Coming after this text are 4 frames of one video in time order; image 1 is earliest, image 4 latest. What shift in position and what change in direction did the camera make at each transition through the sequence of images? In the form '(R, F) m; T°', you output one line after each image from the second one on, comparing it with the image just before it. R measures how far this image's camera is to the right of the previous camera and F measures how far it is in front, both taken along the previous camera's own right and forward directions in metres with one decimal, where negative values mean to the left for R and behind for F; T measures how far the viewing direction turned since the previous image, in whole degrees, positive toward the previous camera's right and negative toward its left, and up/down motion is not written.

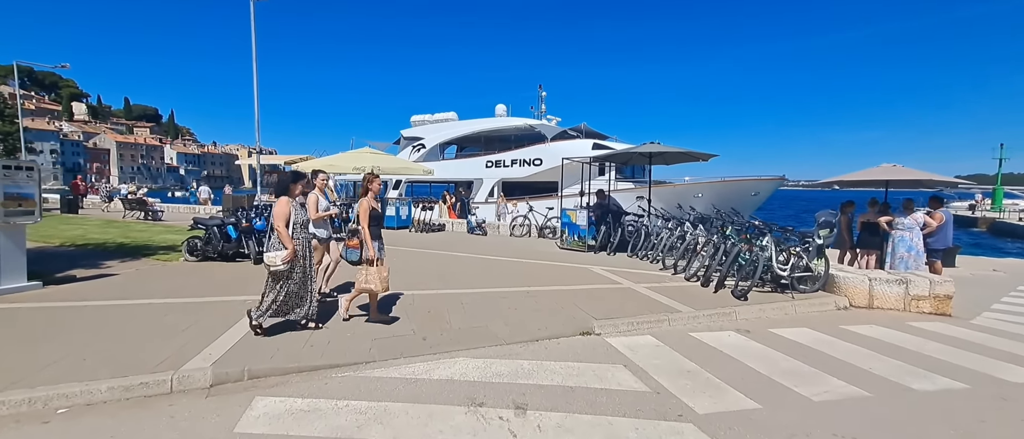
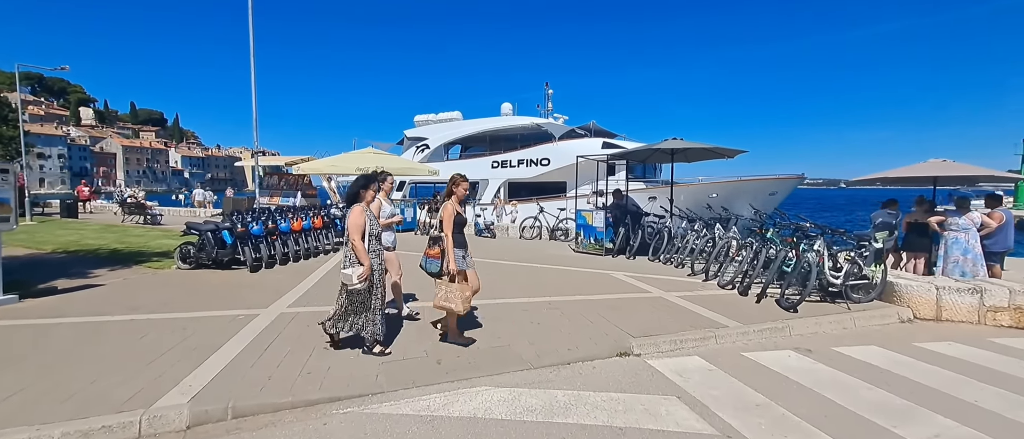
(-0.2, +0.6) m; -1°
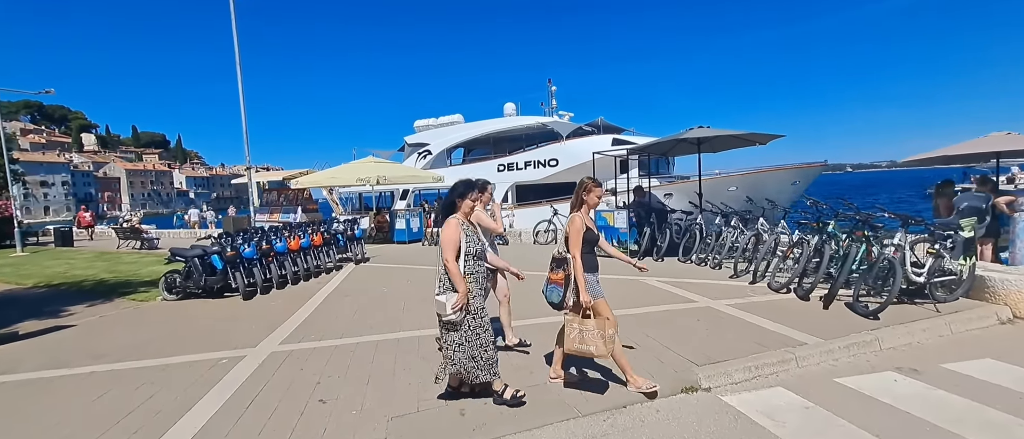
(-0.2, +0.8) m; -1°
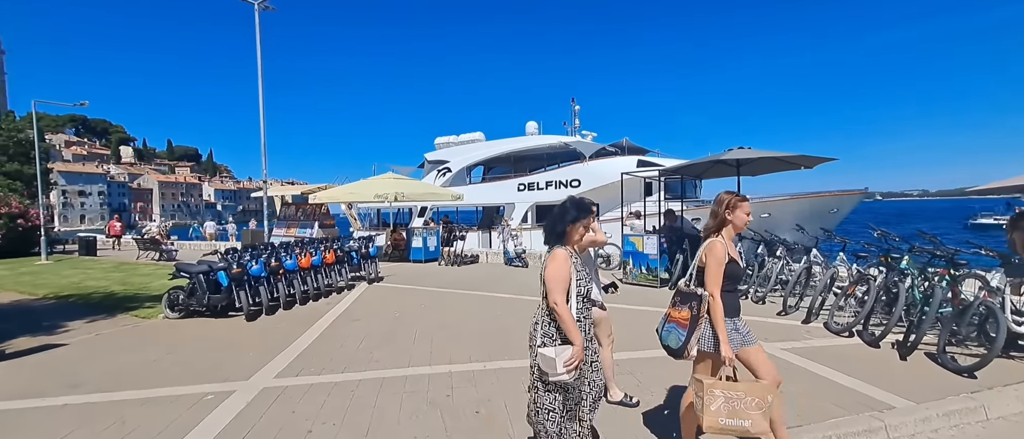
(-0.1, +0.6) m; -2°
